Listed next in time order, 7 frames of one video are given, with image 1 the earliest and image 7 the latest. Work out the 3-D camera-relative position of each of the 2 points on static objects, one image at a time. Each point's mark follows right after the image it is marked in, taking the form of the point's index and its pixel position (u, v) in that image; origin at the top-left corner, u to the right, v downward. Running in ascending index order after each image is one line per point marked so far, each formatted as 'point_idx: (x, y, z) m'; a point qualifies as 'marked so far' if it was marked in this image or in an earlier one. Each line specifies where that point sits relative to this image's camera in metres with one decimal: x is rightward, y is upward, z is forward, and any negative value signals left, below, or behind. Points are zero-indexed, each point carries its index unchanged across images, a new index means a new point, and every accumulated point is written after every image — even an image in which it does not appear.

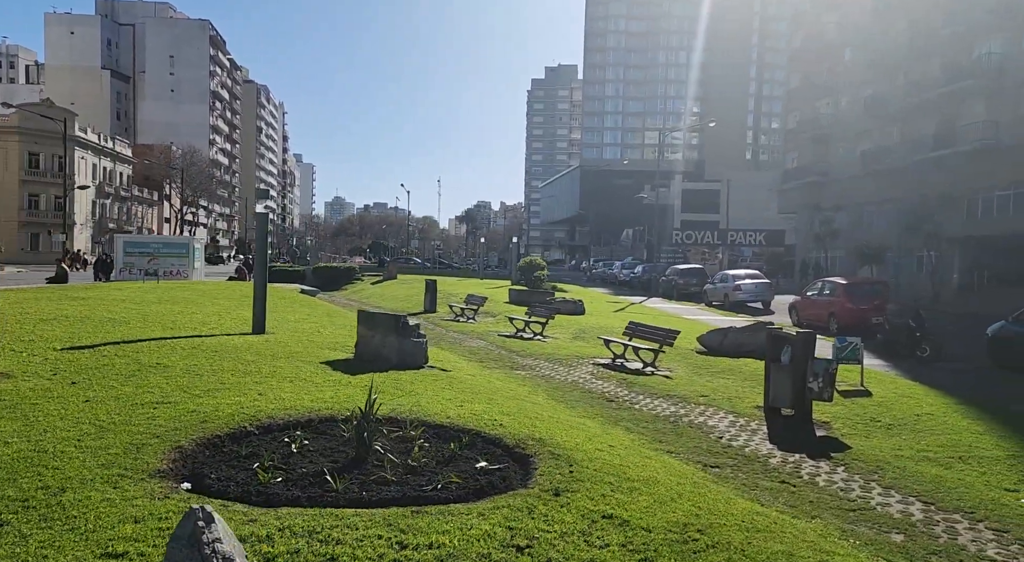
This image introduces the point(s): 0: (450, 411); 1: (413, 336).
0: (-0.5, -1.2, +6.4) m
1: (-1.3, -0.7, +9.1) m
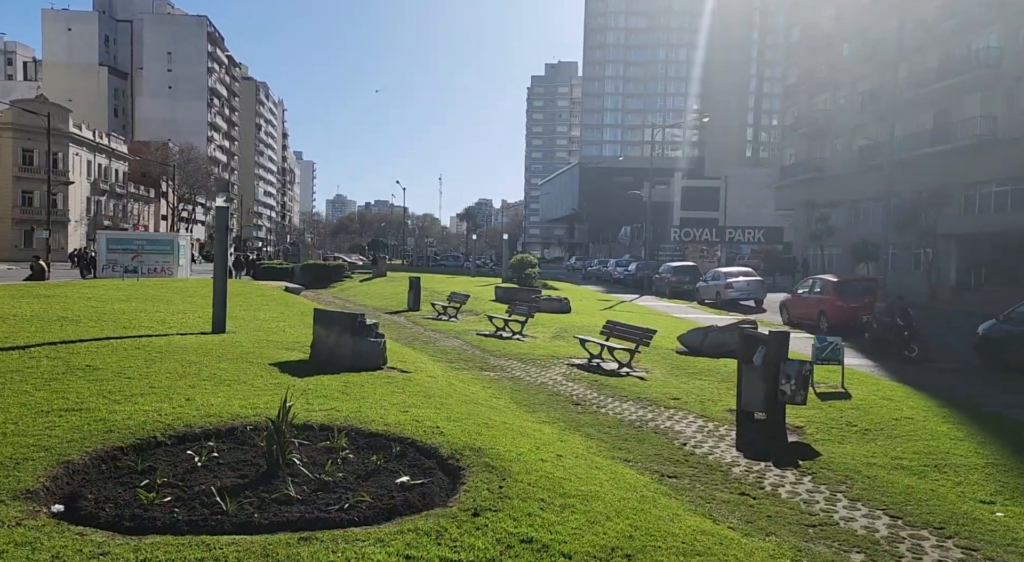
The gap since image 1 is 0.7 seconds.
0: (-1.0, -1.2, +6.0) m
1: (-1.8, -0.7, +8.7) m
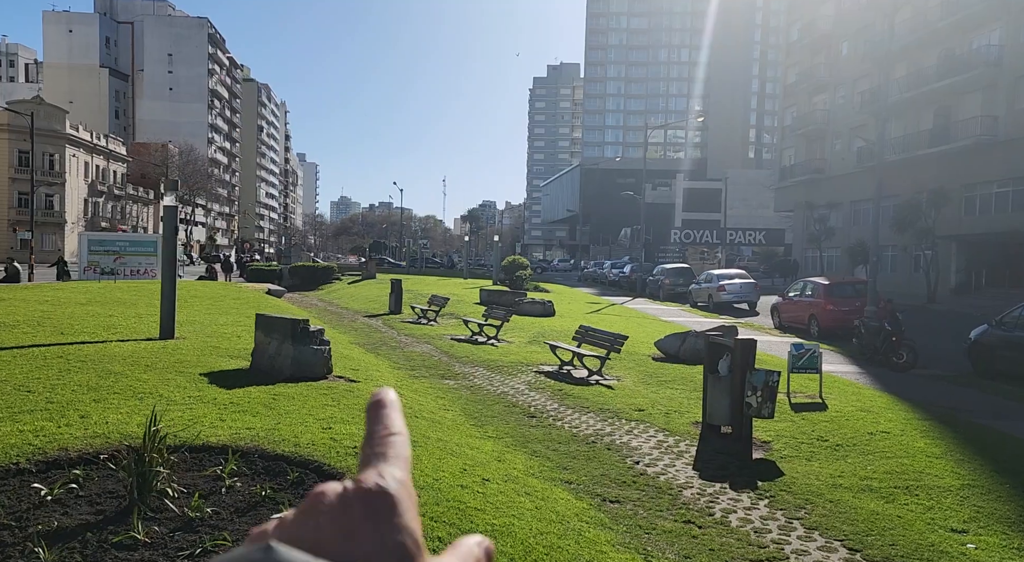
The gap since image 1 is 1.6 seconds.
0: (-1.6, -1.2, +5.5) m
1: (-2.4, -0.8, +8.2) m
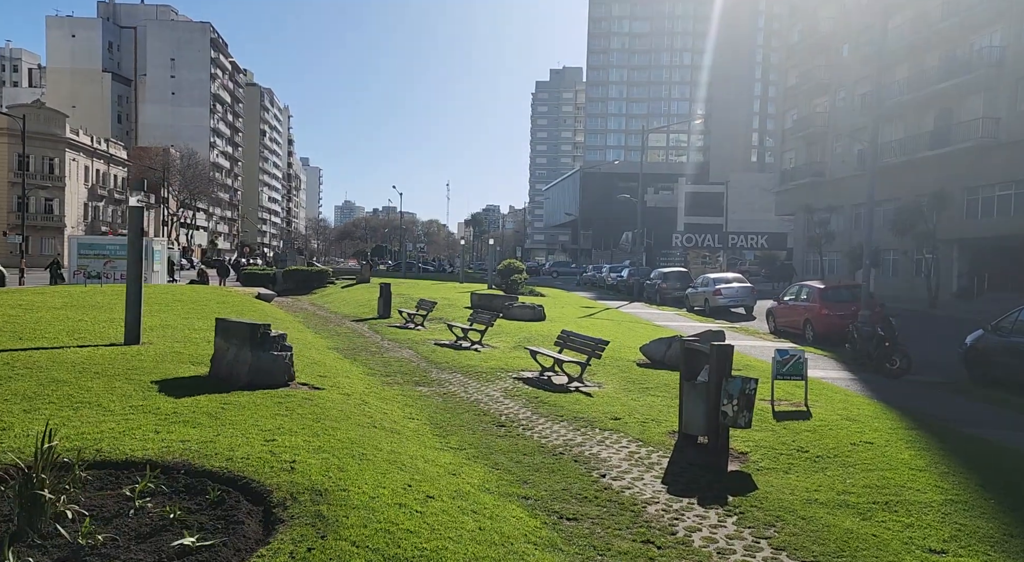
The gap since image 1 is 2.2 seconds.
0: (-2.0, -1.3, +5.2) m
1: (-2.7, -0.8, +7.8) m
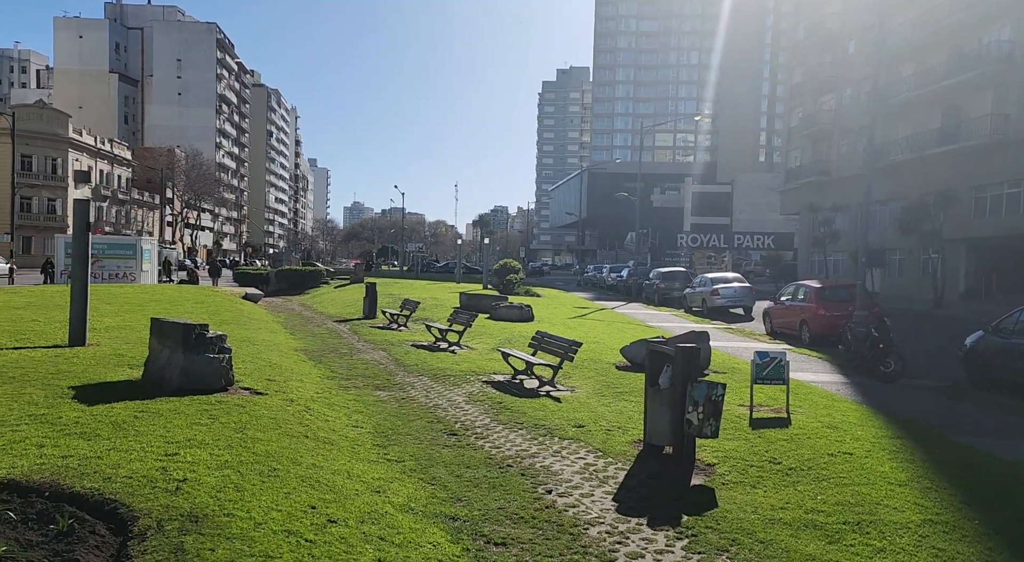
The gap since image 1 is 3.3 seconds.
0: (-2.5, -1.2, +4.6) m
1: (-3.2, -0.8, +7.3) m
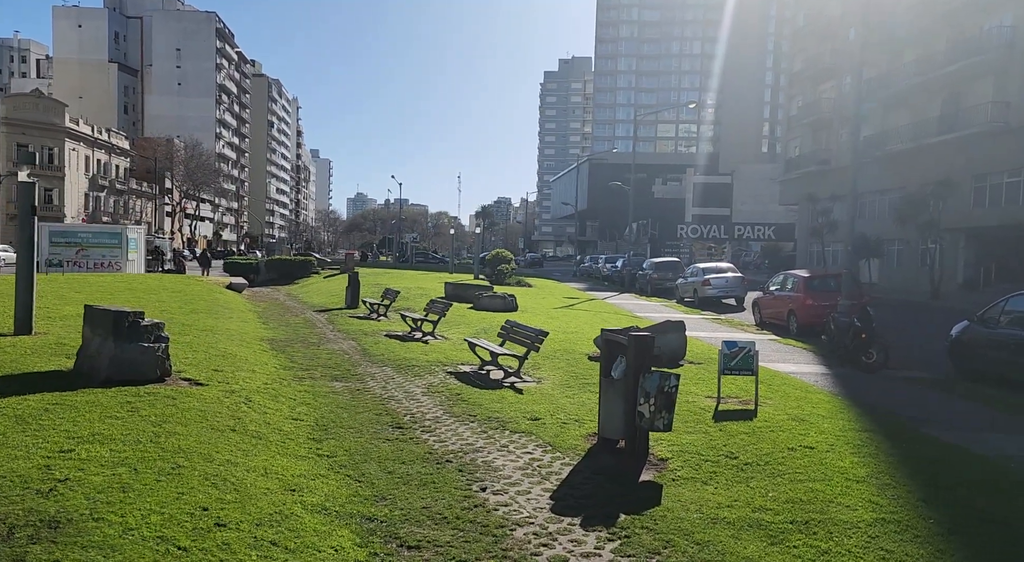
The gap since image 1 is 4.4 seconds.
0: (-3.1, -1.1, +4.3) m
1: (-3.8, -0.6, +7.0) m
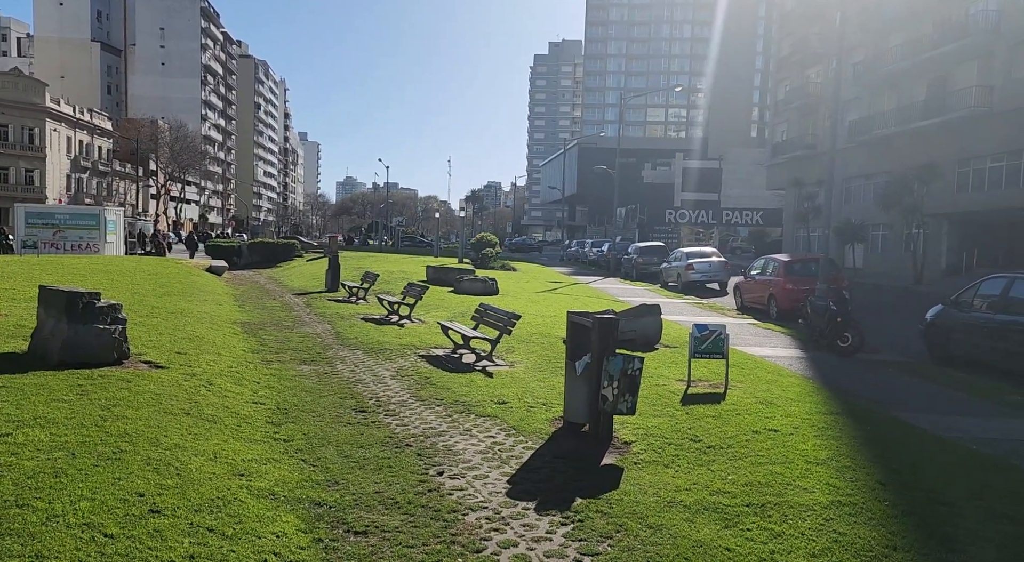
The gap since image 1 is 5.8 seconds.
0: (-3.4, -1.0, +4.2) m
1: (-4.1, -0.4, +6.8) m
